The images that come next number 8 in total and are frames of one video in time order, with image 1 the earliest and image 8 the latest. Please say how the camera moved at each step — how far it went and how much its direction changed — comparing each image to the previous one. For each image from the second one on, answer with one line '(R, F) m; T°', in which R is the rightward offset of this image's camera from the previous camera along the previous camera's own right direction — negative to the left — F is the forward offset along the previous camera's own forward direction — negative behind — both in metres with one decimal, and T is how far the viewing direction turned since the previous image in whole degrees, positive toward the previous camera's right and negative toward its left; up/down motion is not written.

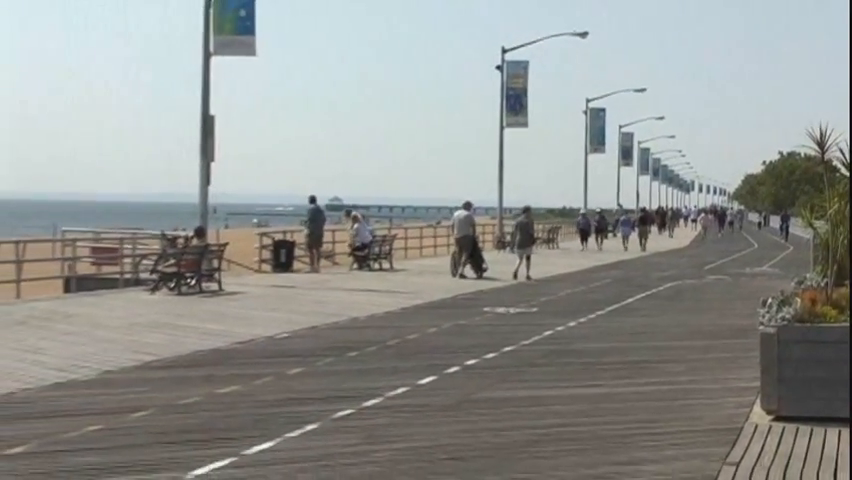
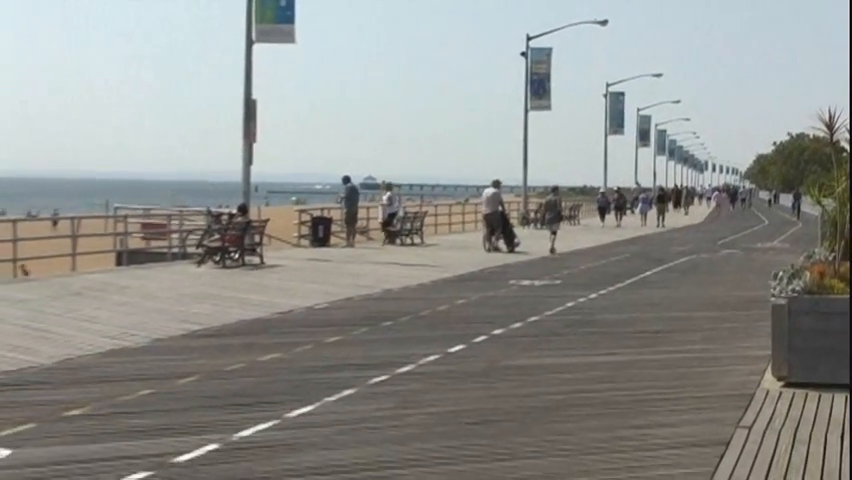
(0.0, -0.6) m; -1°
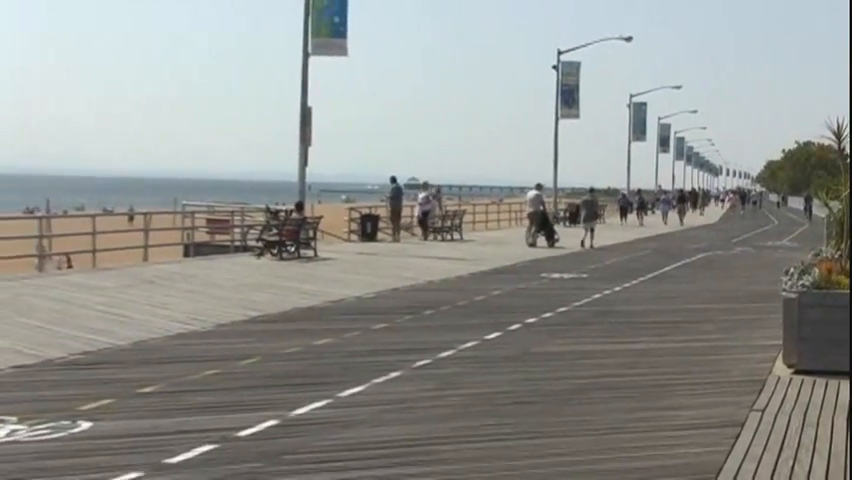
(0.0, -1.0) m; -1°
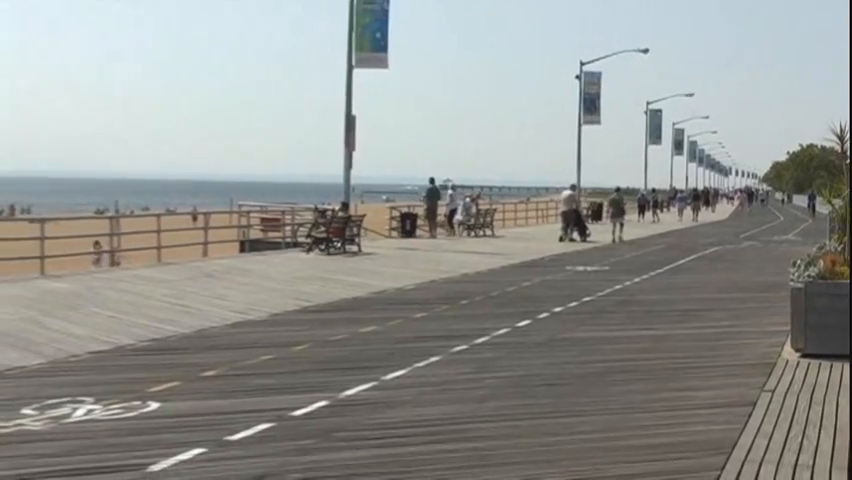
(-0.1, -1.1) m; -1°
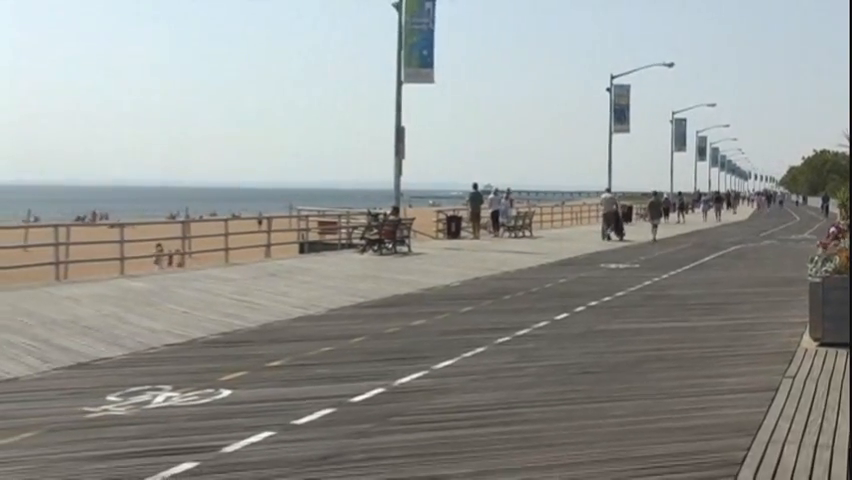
(-0.2, -1.1) m; -1°
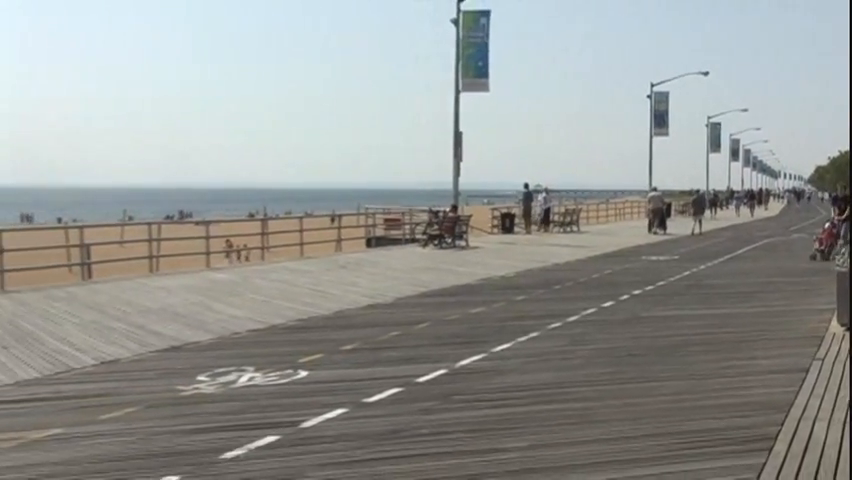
(-0.2, -1.3) m; -1°
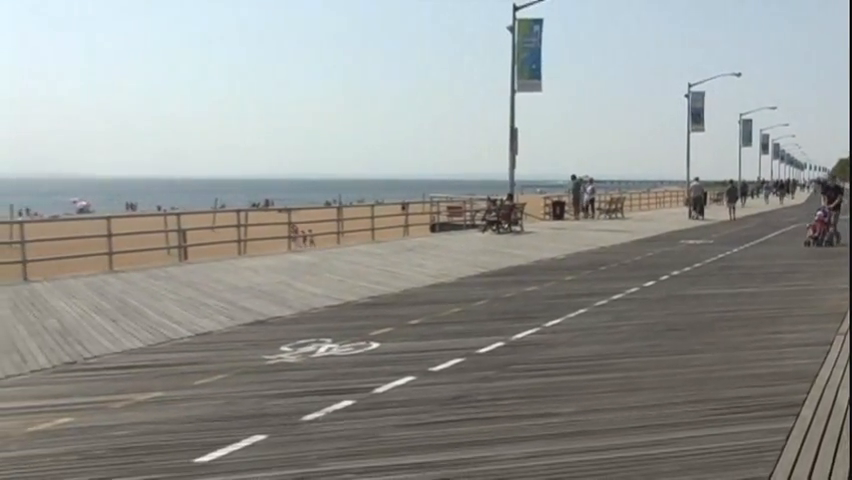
(-0.1, -1.6) m; -1°
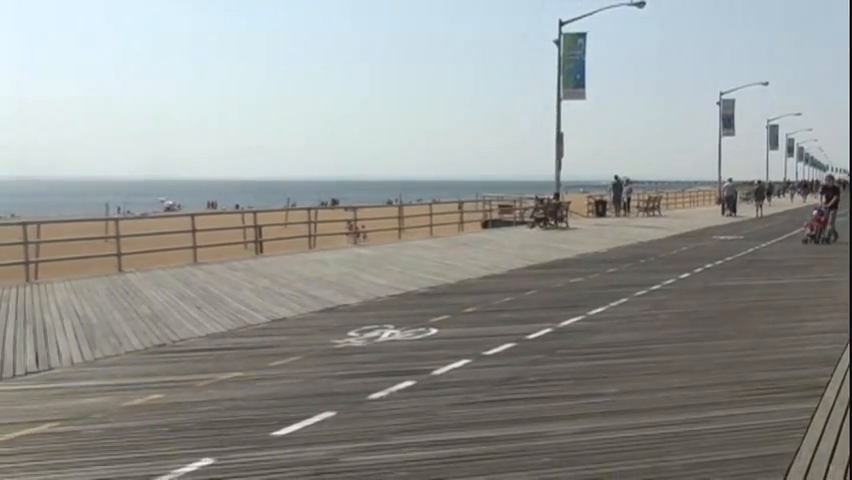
(-0.1, -1.5) m; -1°
